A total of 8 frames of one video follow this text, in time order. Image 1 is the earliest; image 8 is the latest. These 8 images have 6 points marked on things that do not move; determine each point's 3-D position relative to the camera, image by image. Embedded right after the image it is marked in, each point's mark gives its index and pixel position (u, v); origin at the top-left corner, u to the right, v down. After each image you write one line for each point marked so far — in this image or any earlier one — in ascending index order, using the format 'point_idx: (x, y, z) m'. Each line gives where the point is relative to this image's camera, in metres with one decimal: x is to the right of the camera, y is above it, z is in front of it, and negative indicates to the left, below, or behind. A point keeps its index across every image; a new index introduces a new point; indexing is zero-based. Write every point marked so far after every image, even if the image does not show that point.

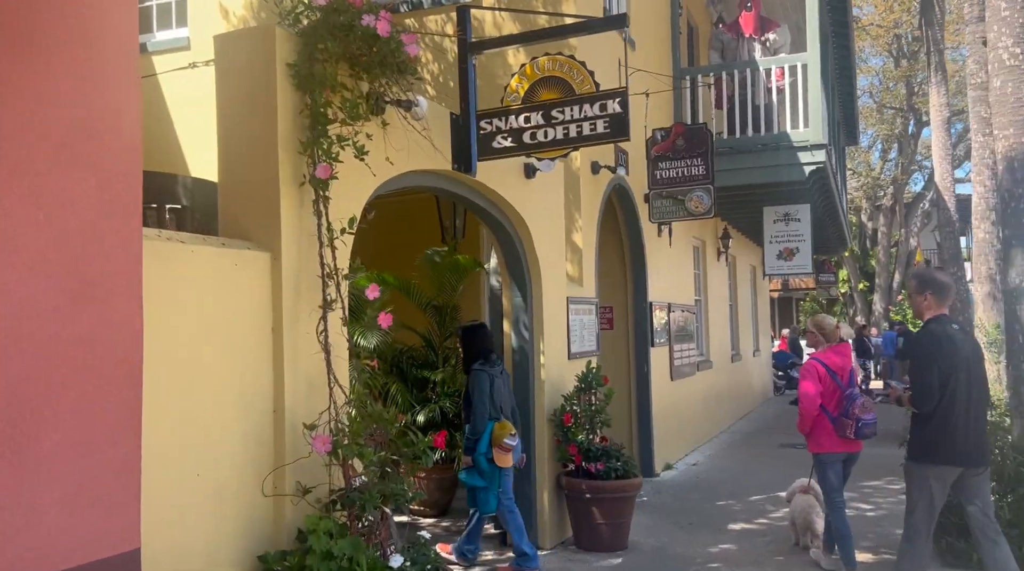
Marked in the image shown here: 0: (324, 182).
0: (-0.8, +0.5, +4.0) m
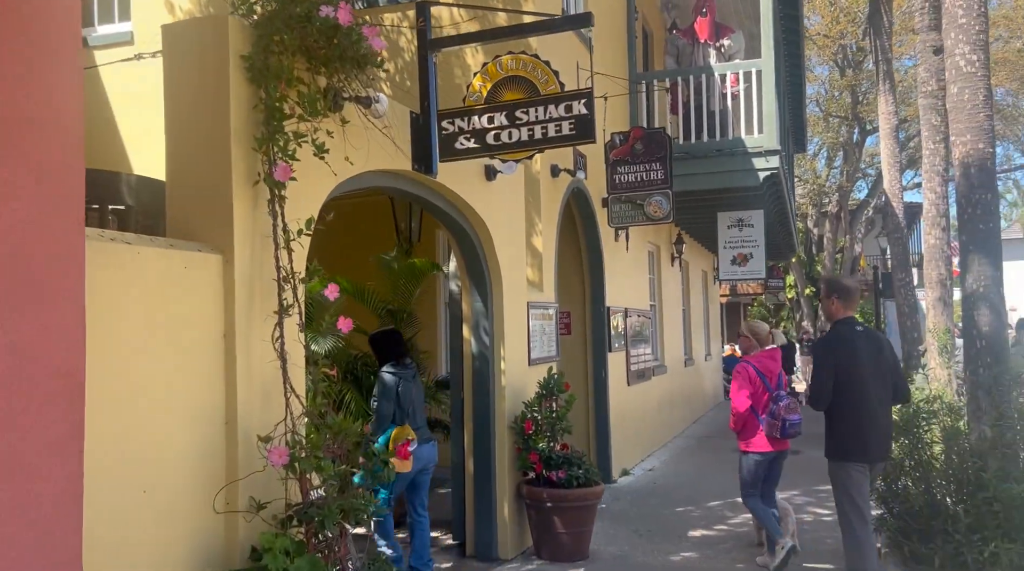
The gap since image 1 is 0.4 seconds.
0: (-1.0, +0.4, +3.8) m
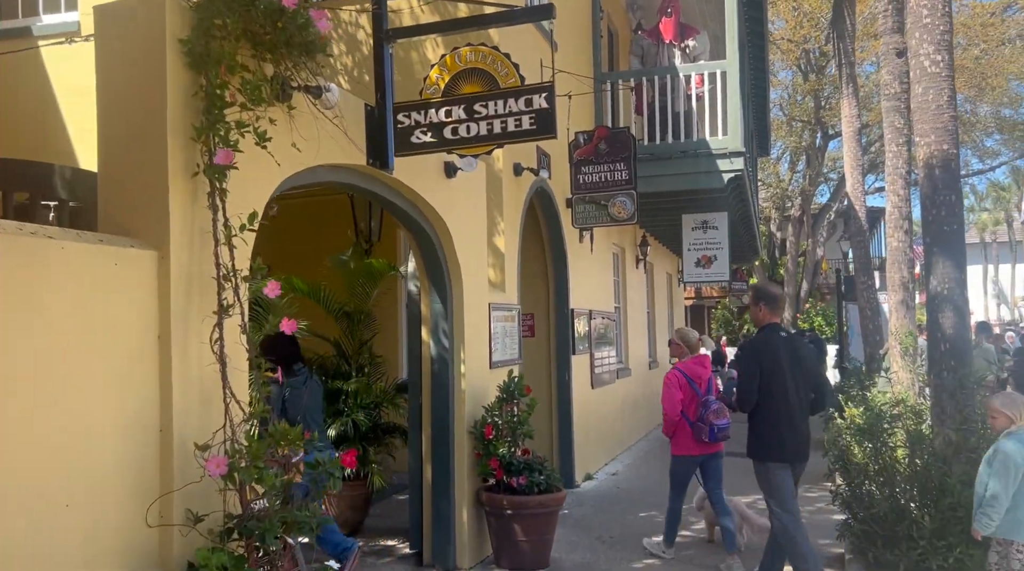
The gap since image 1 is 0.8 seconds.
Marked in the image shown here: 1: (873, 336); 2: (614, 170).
0: (-1.1, +0.4, +3.5) m
1: (+5.3, -0.8, +13.3) m
2: (+1.0, +1.2, +9.0) m
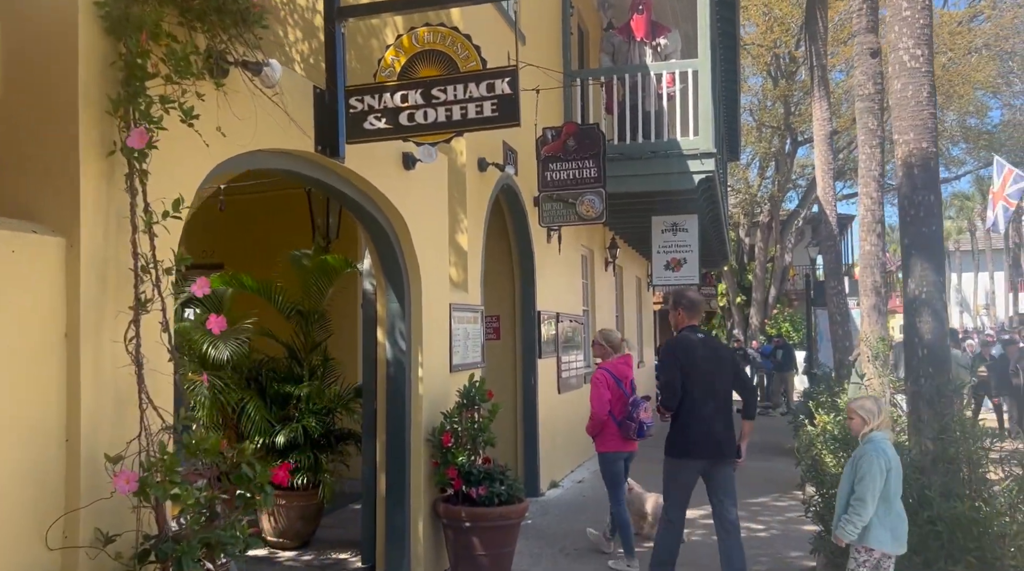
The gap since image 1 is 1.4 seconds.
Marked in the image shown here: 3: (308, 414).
0: (-1.3, +0.5, +3.2) m
1: (+4.8, -0.8, +13.1) m
2: (+0.7, +1.1, +8.7) m
3: (-1.5, -1.0, +6.8) m
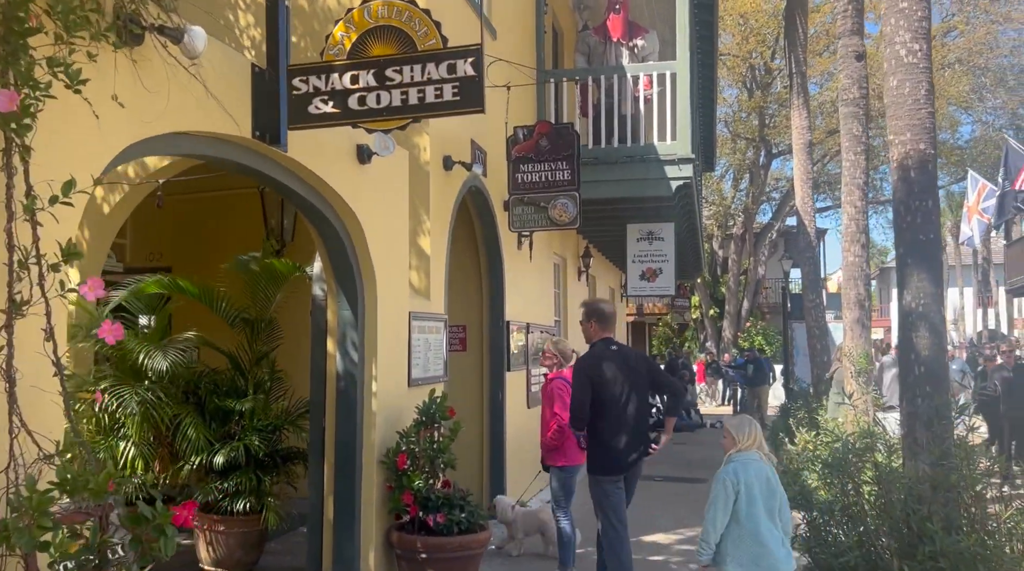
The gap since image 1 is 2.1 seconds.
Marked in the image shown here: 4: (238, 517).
0: (-1.4, +0.5, +2.6) m
1: (+4.4, -1.0, +12.7) m
2: (+0.4, +1.1, +8.2) m
3: (-1.8, -1.0, +6.2) m
4: (-1.9, -1.6, +6.2) m
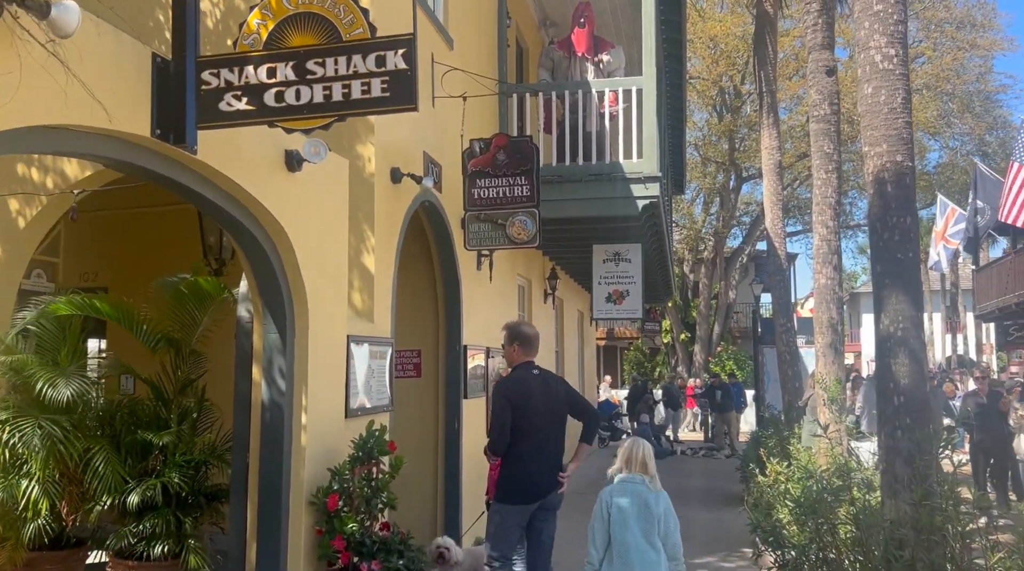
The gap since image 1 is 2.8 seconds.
0: (-1.7, +0.4, +2.1) m
1: (+3.9, -1.3, +12.3) m
2: (0.0, +0.9, +7.8) m
3: (-2.1, -1.1, +5.6) m
4: (-2.2, -1.7, +5.6) m
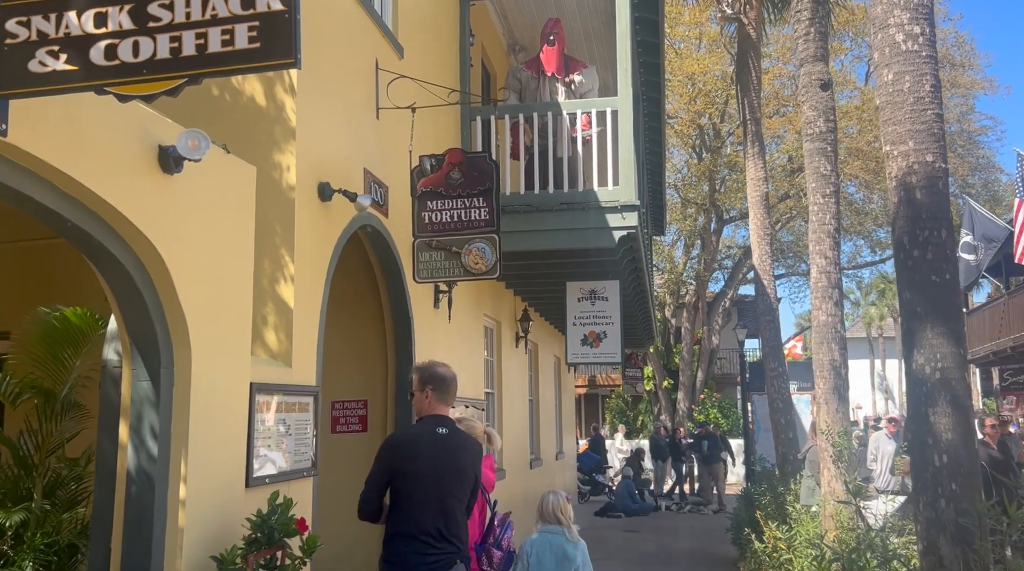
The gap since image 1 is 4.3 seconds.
0: (-1.9, +0.5, +1.0) m
1: (+3.4, -1.8, +11.3) m
2: (-0.3, +0.6, +6.7) m
3: (-2.4, -1.3, +4.4) m
4: (-2.5, -1.9, +4.4) m
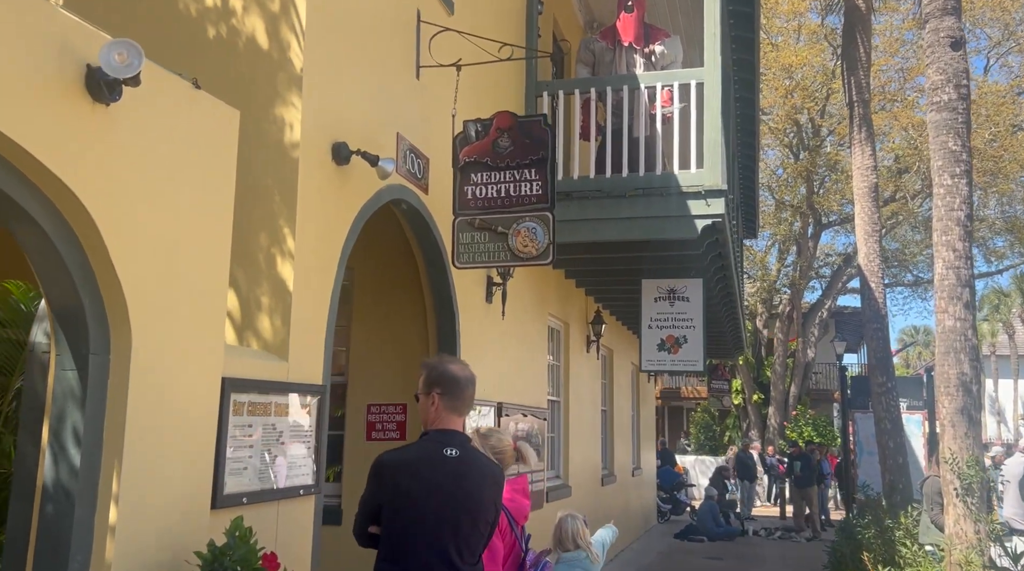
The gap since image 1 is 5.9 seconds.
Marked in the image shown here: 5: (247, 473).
0: (-2.1, +0.6, +0.1) m
1: (+4.2, -1.9, +9.8) m
2: (+0.1, +0.7, +5.7) m
3: (-2.3, -1.2, +3.6) m
4: (-2.4, -1.8, +3.5) m
5: (-1.1, -0.8, +3.8) m
